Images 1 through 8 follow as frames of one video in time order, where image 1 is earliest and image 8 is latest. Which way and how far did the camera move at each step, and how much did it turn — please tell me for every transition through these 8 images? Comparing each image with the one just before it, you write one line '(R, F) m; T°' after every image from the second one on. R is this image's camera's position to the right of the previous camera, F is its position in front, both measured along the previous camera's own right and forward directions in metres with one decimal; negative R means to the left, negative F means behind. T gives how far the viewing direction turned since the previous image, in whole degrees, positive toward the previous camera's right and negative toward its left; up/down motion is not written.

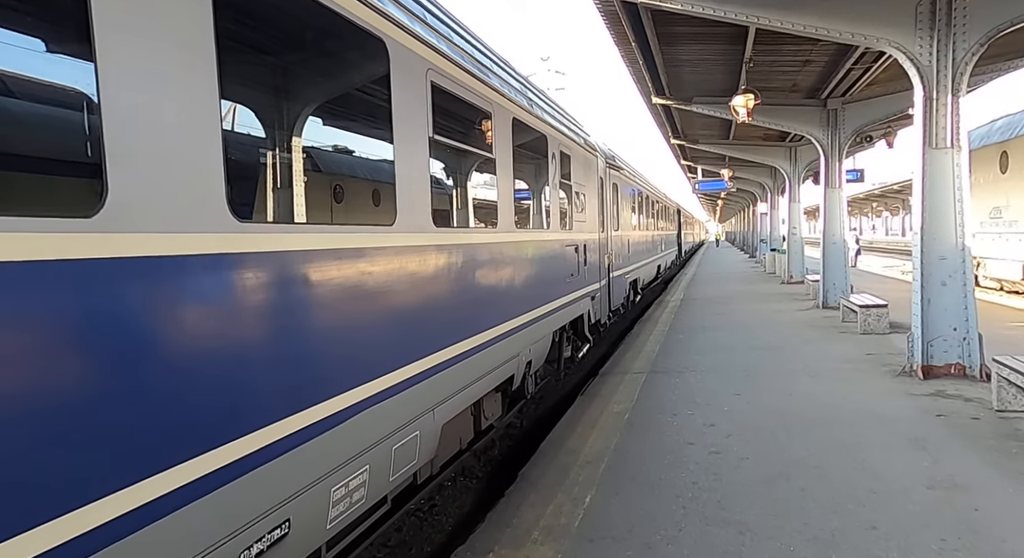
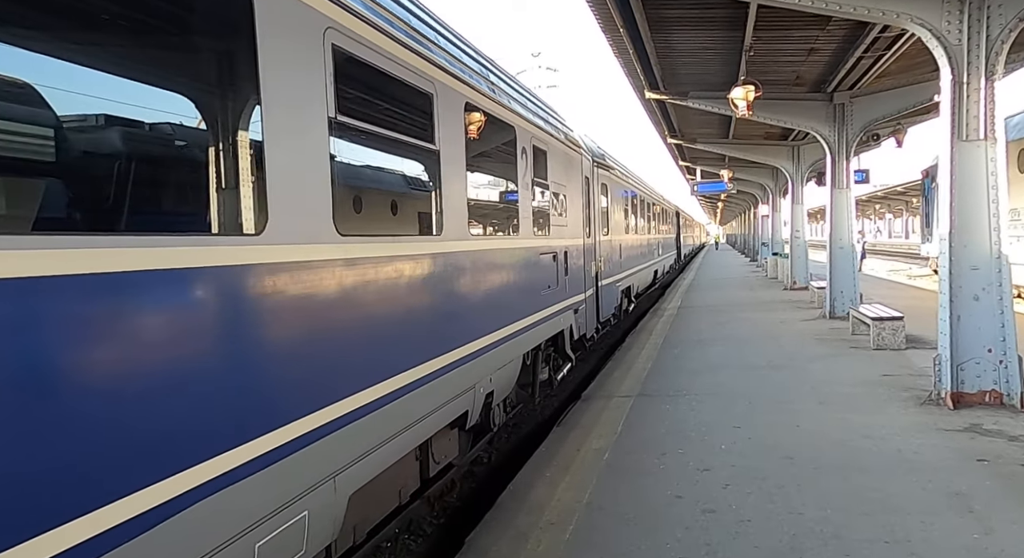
(+0.3, +0.8) m; 0°
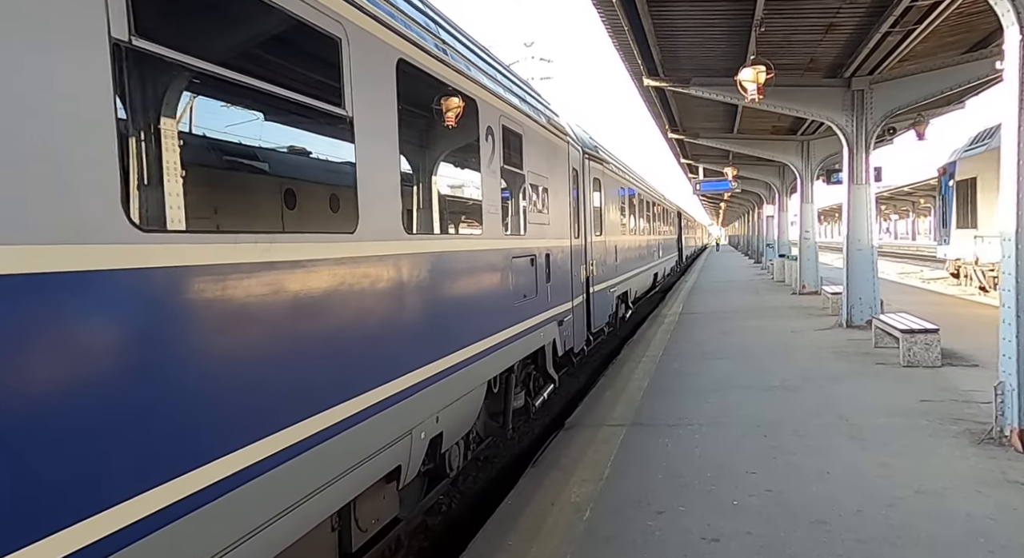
(+0.3, +0.9) m; 0°
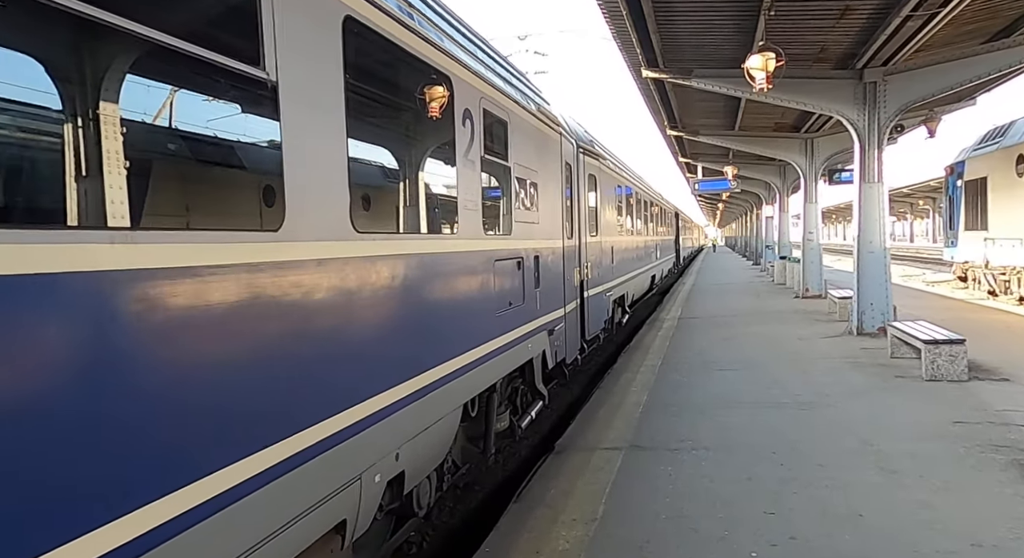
(+0.1, +0.6) m; 0°
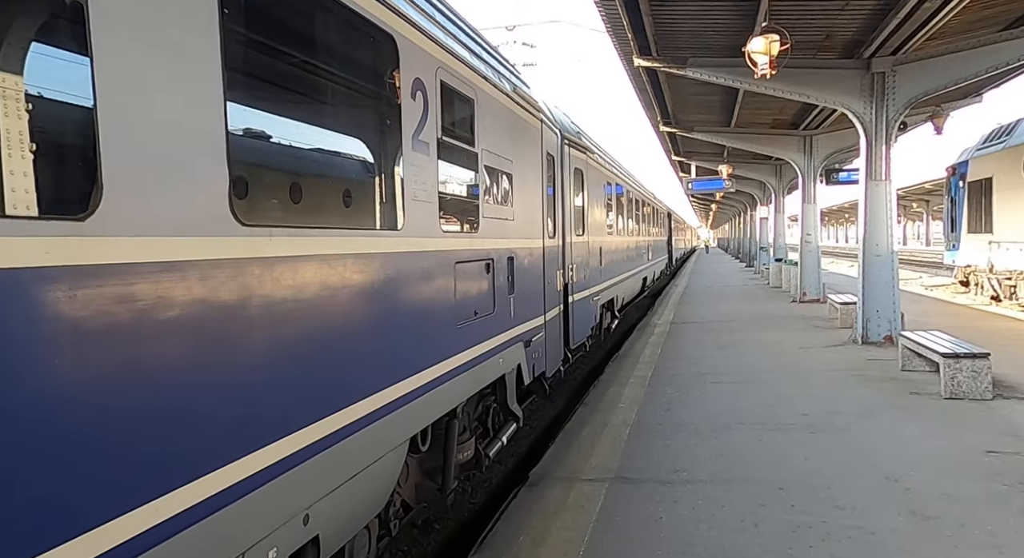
(+0.2, +0.6) m; +1°
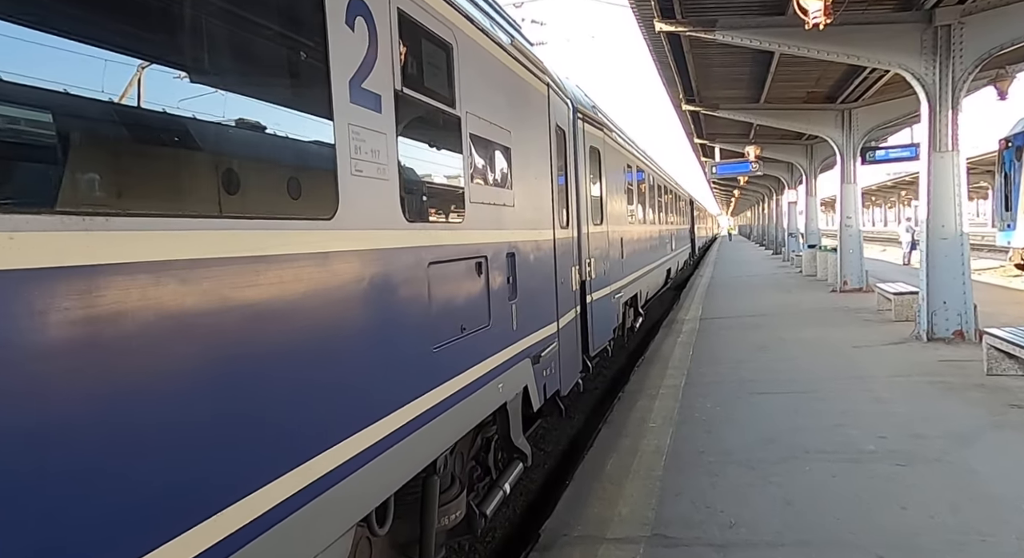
(+0.1, +0.9) m; -2°
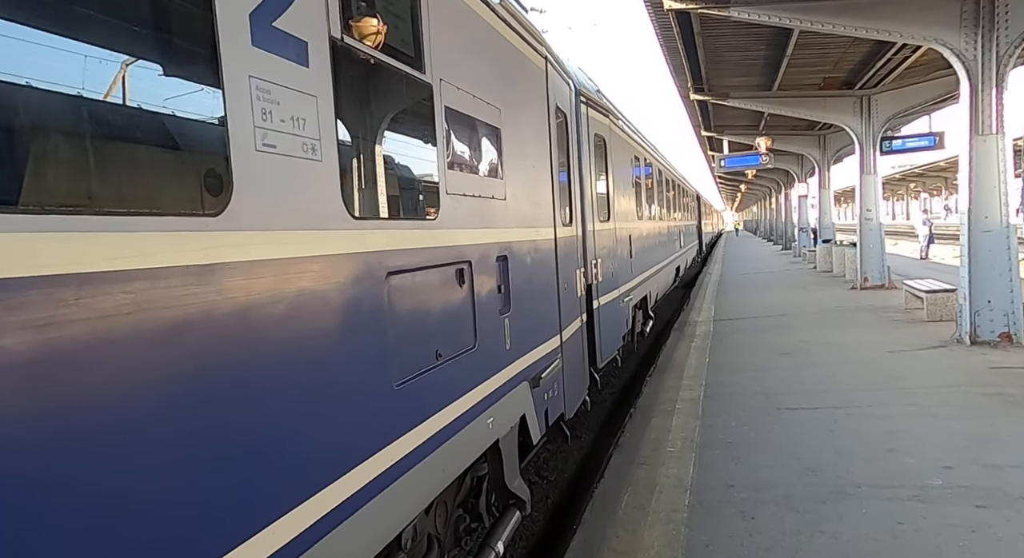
(+0.1, +0.6) m; 0°
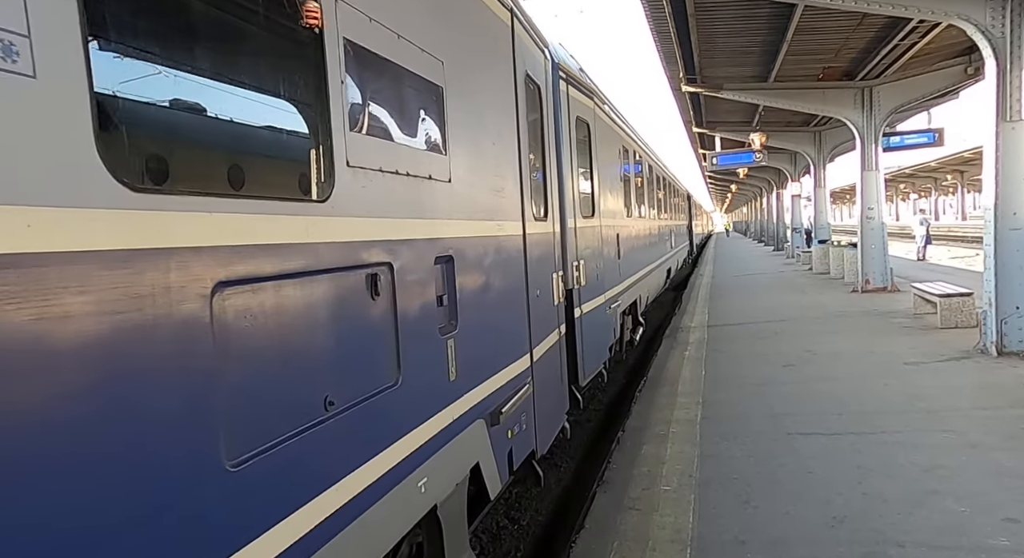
(+0.2, +0.7) m; +1°
